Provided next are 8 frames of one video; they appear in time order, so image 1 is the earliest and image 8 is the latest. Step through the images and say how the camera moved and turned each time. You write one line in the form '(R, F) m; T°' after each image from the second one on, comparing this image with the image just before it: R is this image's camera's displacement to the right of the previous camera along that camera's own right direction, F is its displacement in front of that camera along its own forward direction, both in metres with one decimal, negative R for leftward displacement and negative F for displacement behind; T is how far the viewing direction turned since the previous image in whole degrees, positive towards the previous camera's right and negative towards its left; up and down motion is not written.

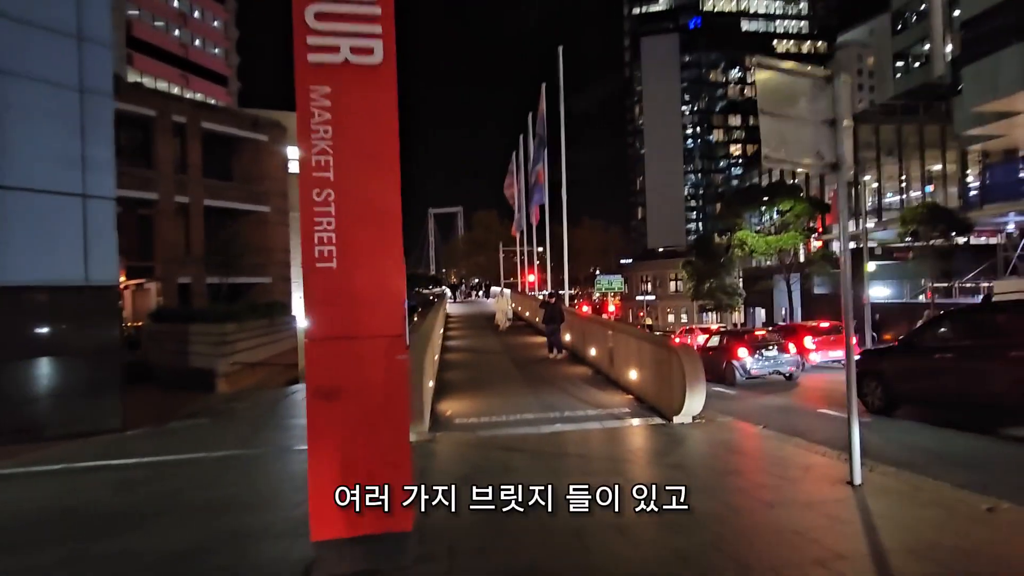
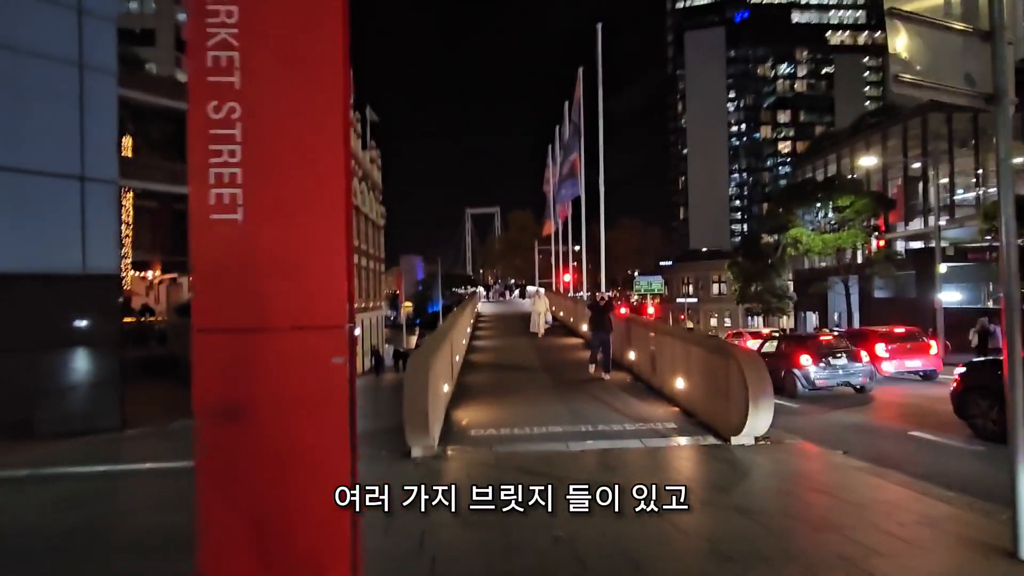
(+0.3, +1.9) m; -4°
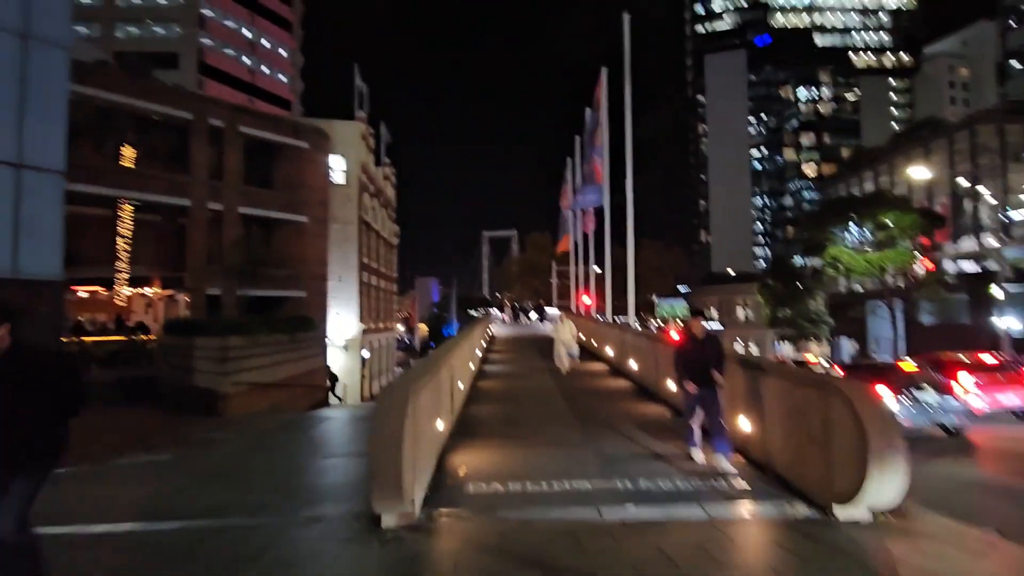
(+0.1, +2.9) m; -2°
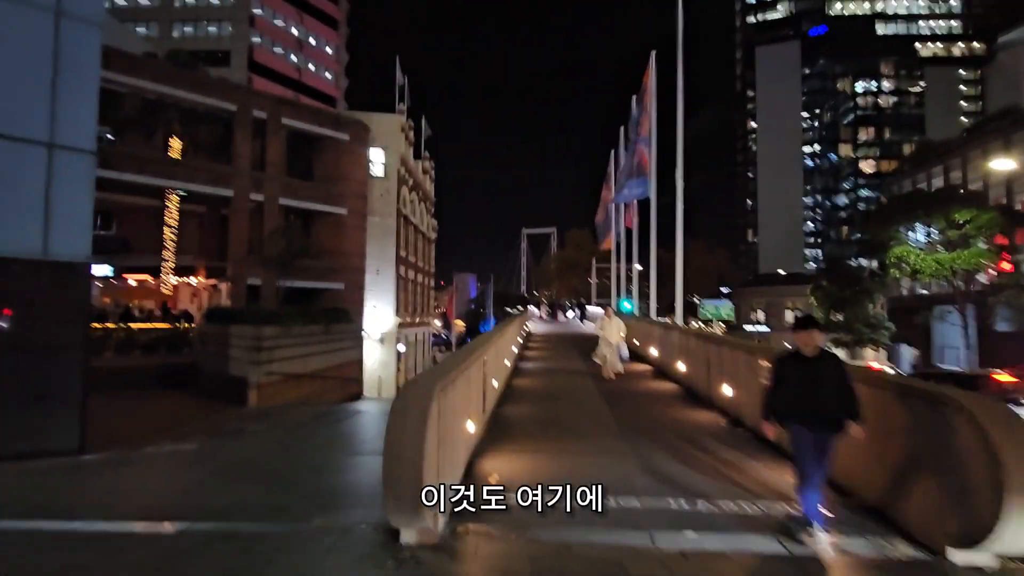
(0.0, +1.1) m; -4°
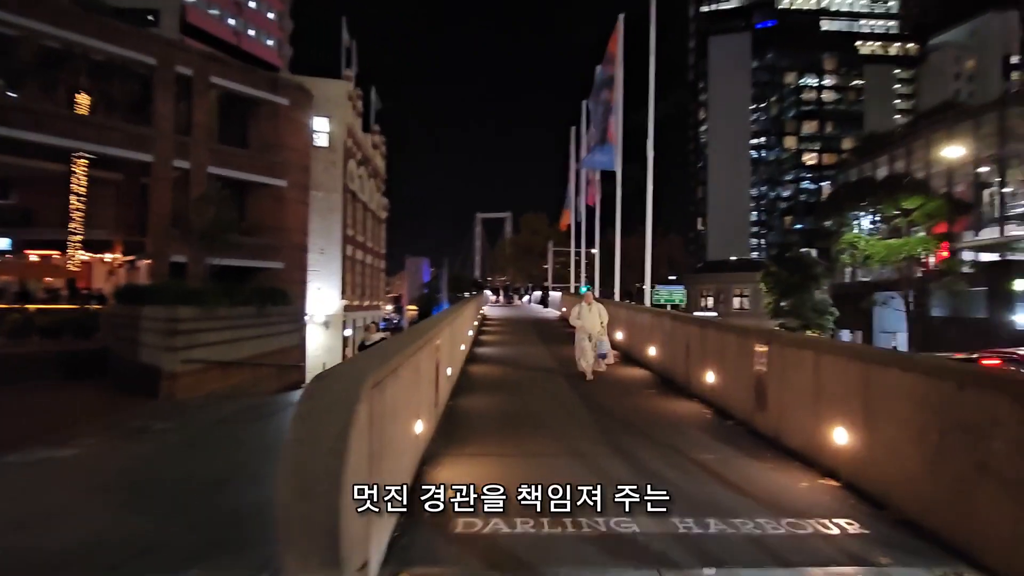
(-0.1, +1.9) m; +5°
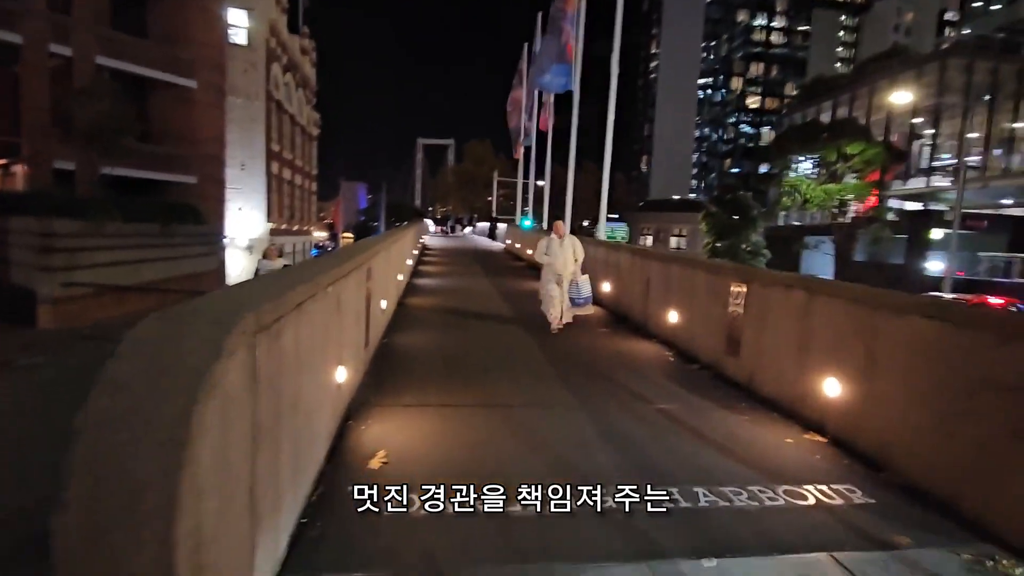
(-0.1, +1.6) m; +7°
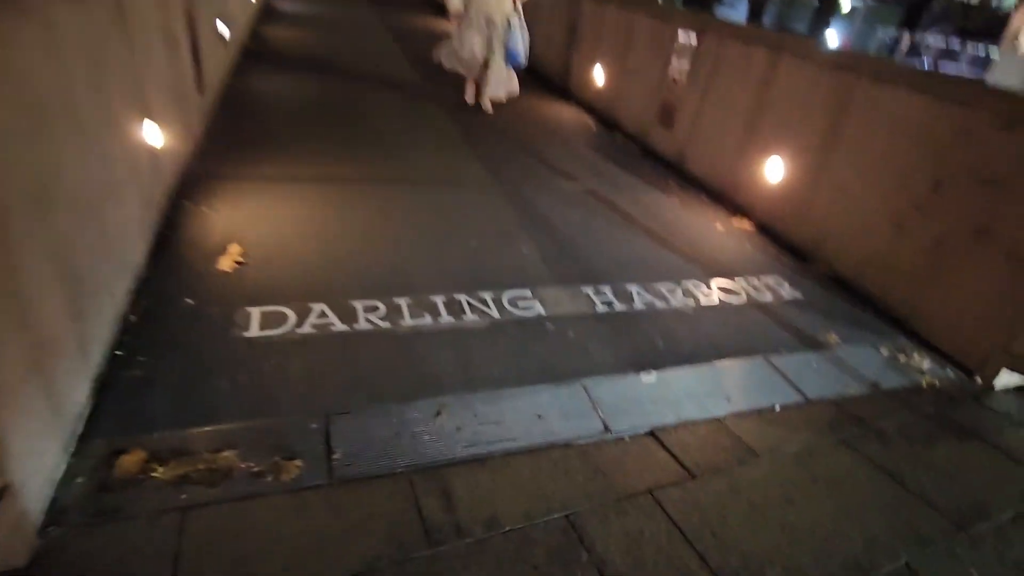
(-0.1, +1.4) m; +13°
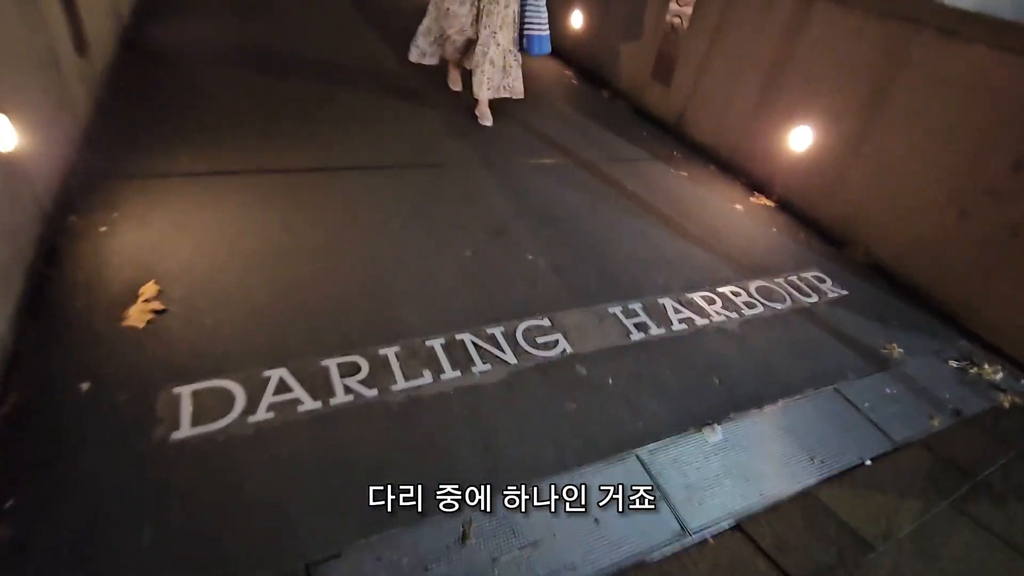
(-0.4, +1.0) m; +5°
